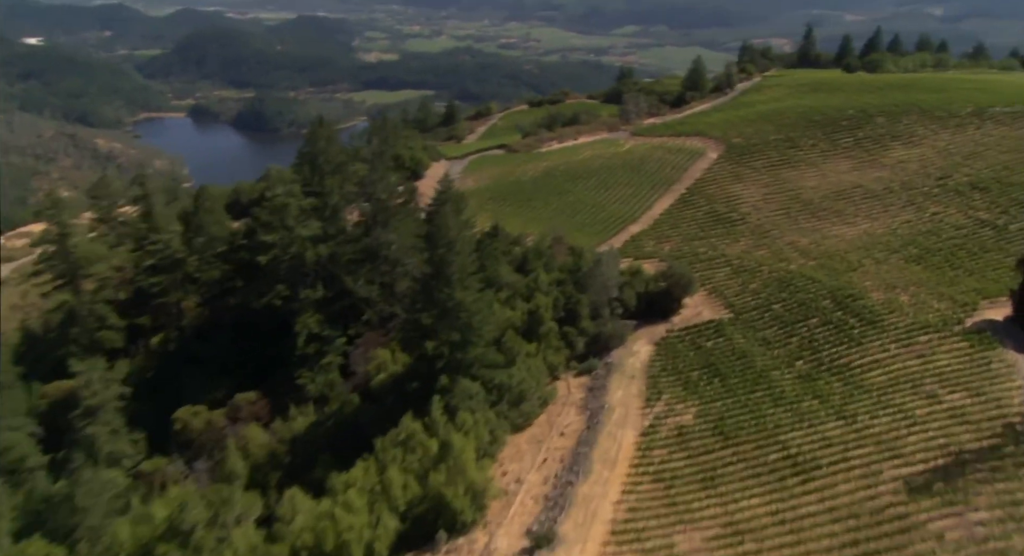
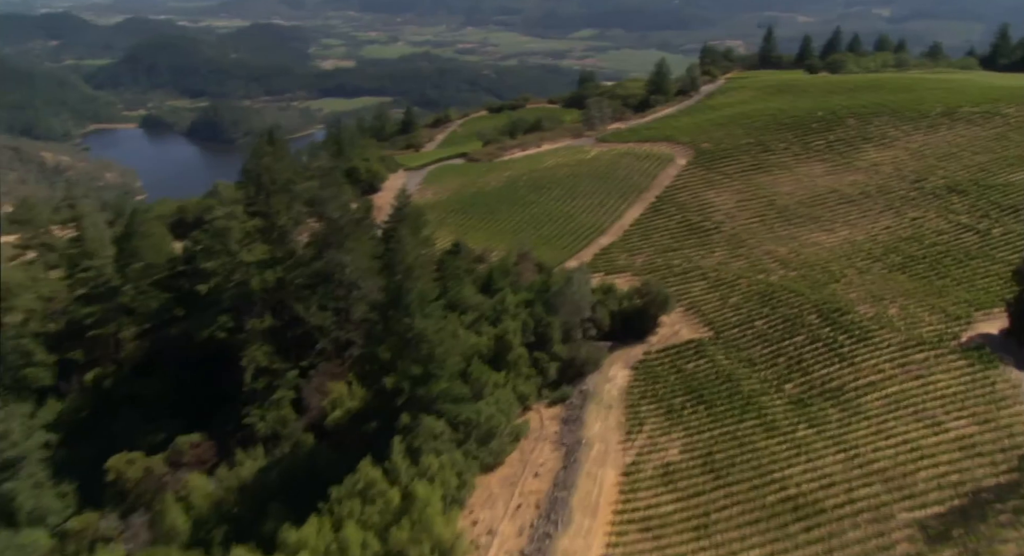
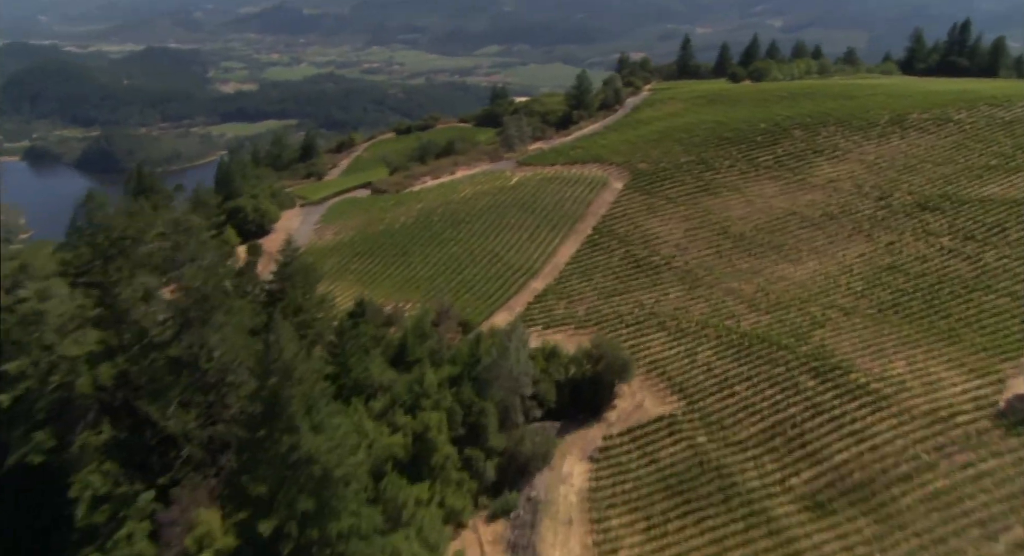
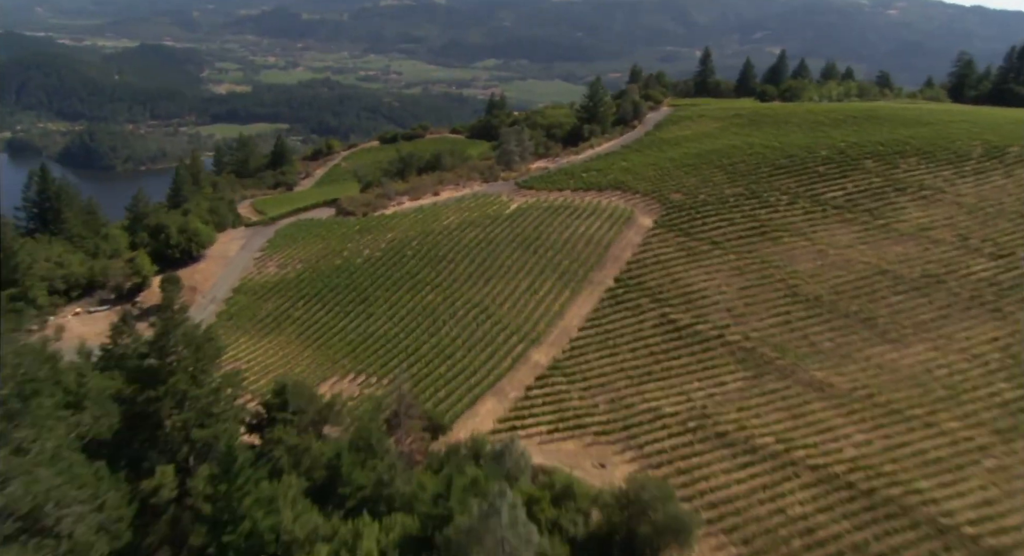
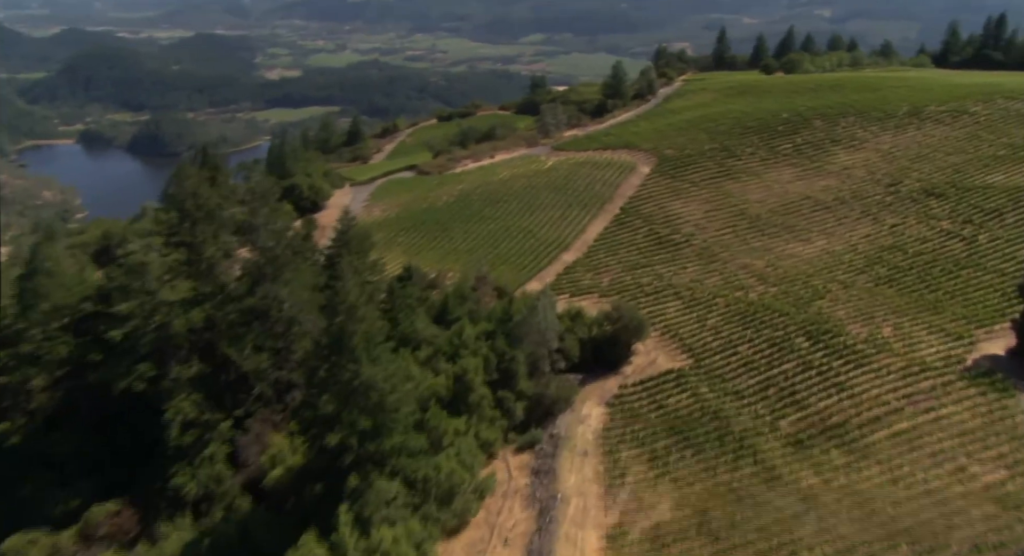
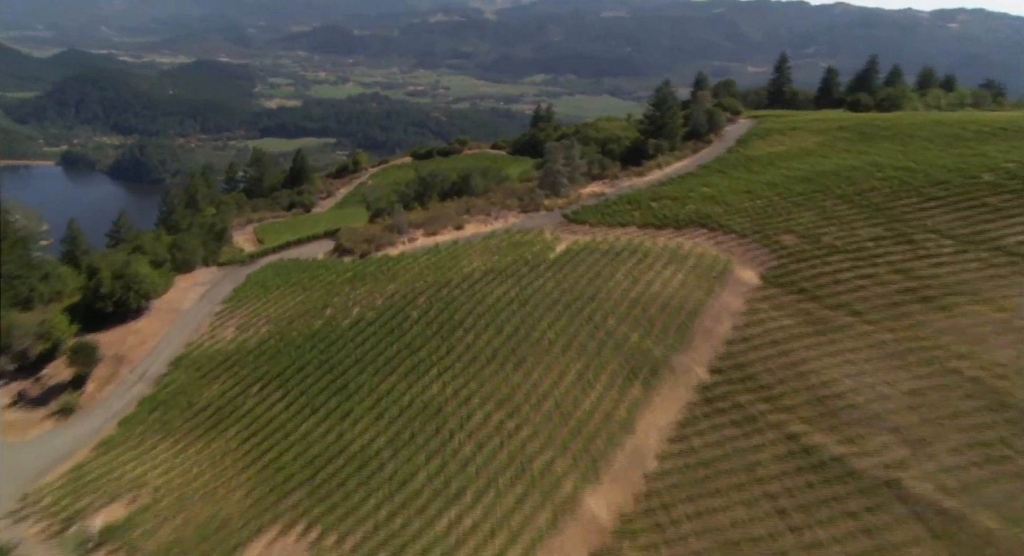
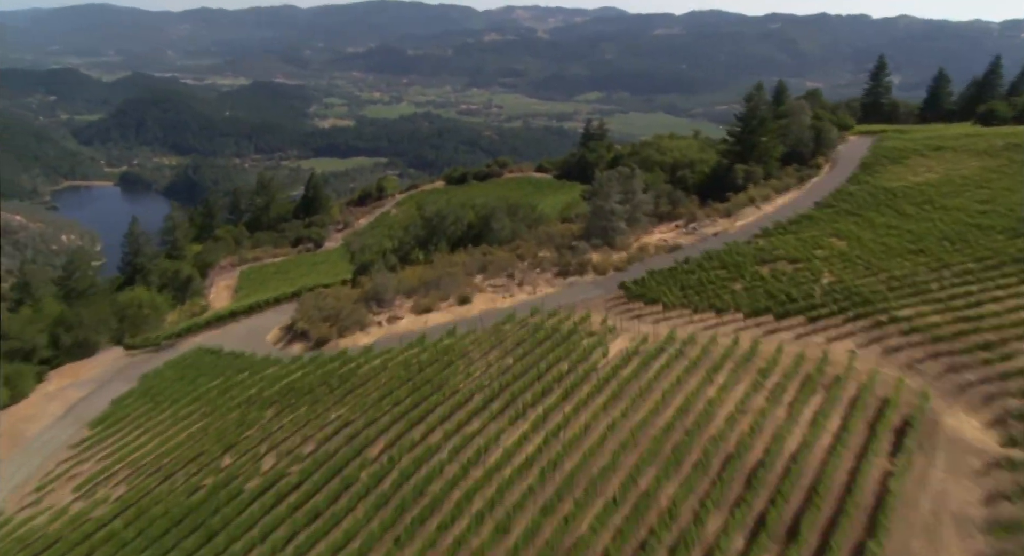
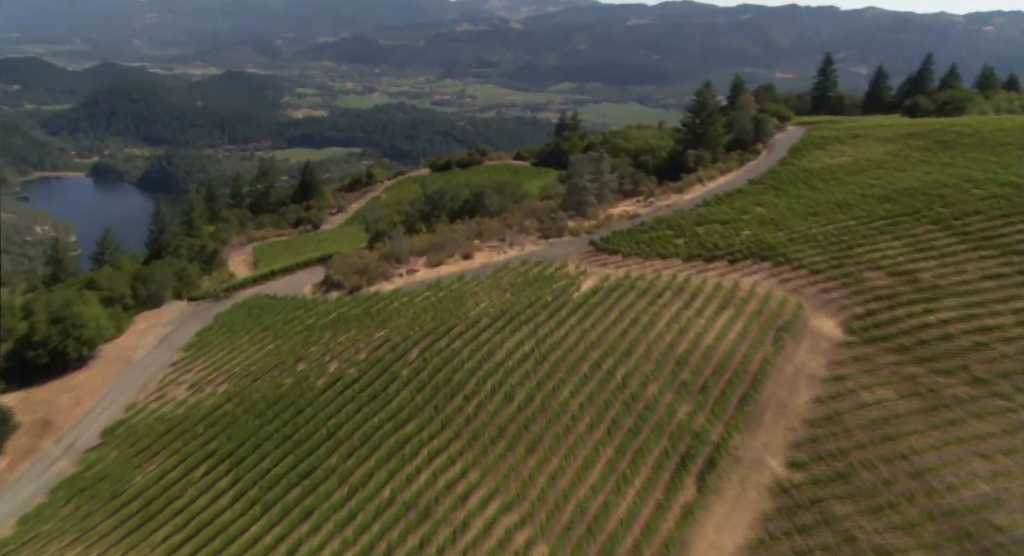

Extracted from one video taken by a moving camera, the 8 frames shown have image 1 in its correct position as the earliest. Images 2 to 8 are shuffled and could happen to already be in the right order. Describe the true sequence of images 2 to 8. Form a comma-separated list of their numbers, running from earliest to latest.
2, 5, 3, 4, 6, 8, 7
